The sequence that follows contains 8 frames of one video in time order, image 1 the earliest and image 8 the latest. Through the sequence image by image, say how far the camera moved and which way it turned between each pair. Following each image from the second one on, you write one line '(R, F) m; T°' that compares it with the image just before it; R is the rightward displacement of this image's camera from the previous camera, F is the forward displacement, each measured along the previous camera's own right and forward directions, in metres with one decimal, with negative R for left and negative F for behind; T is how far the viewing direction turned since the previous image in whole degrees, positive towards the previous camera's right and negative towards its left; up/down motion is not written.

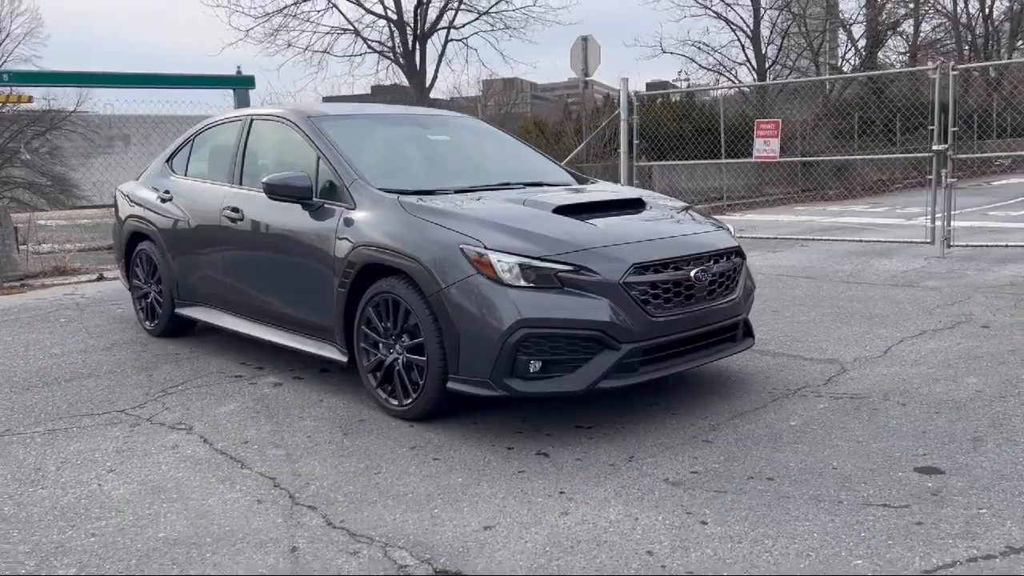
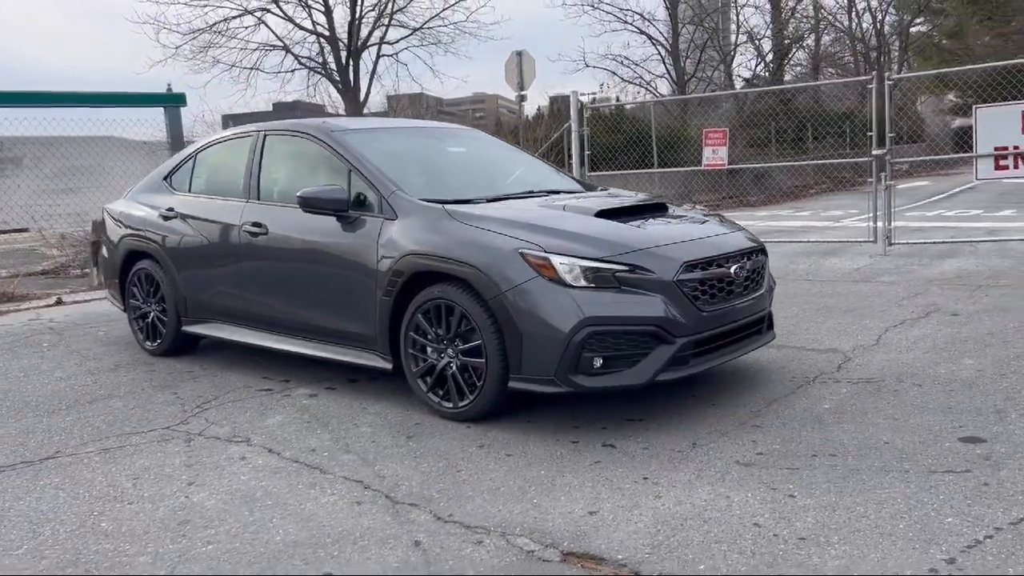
(-0.7, -0.2) m; +6°
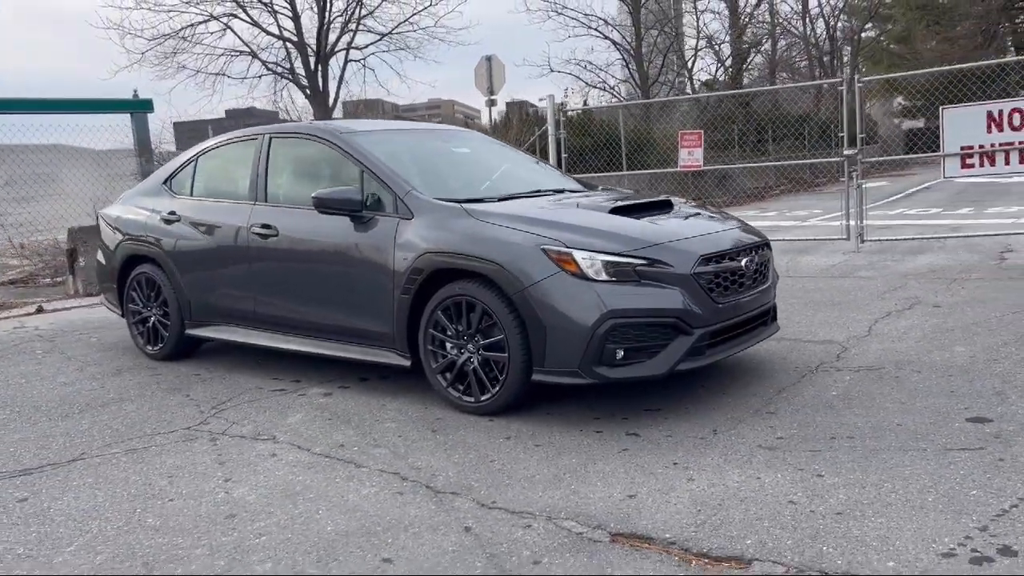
(-0.3, -0.1) m; +3°
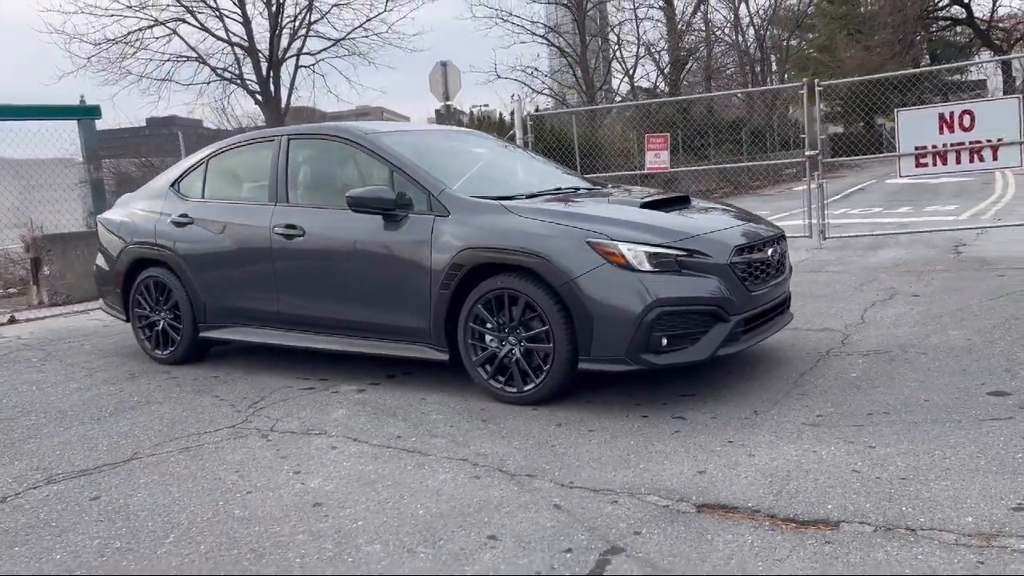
(-0.6, -0.1) m; +4°
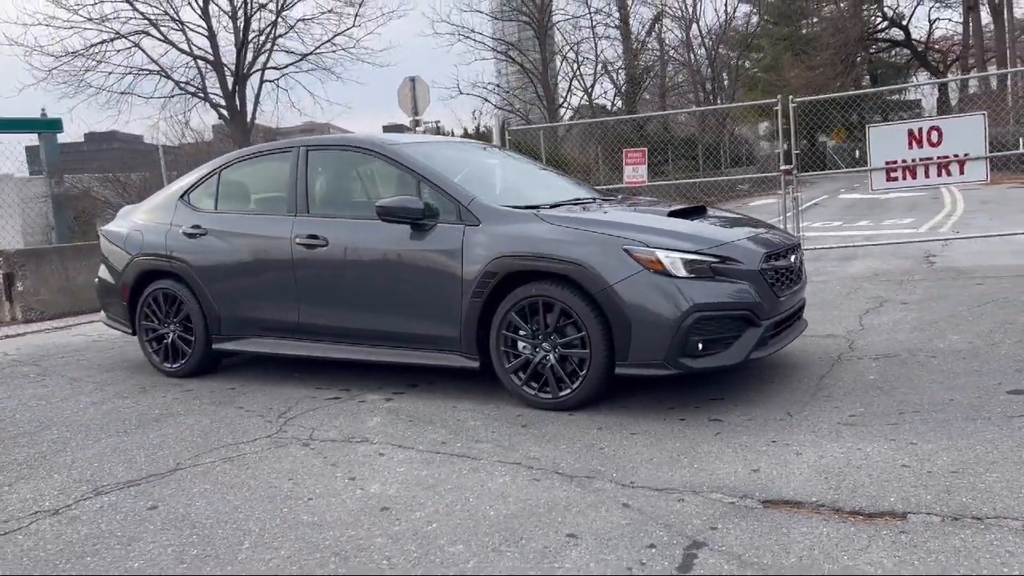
(-0.5, -0.1) m; +3°
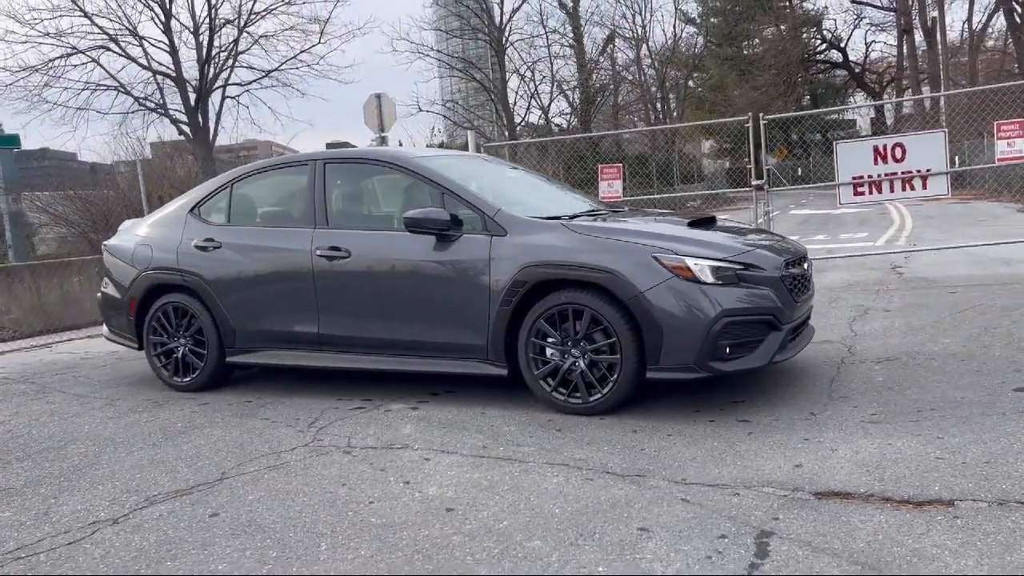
(-0.5, -0.1) m; +3°
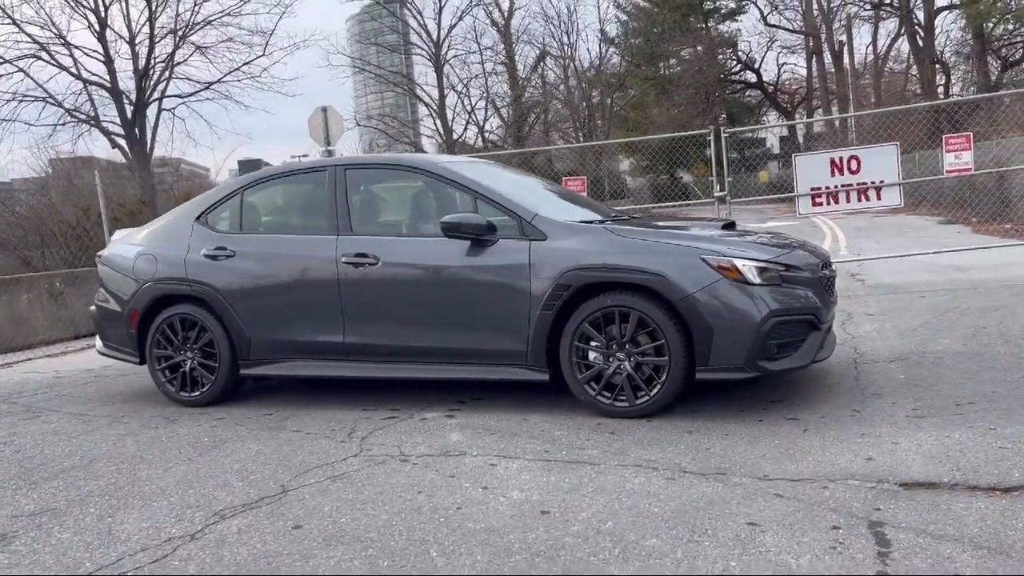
(-0.7, +0.1) m; +5°
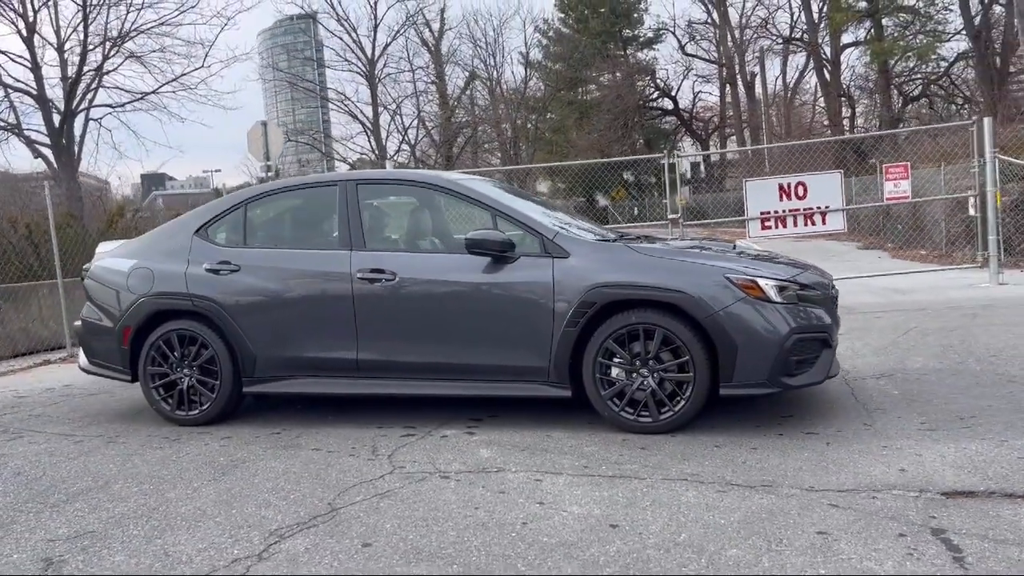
(-0.7, 0.0) m; +6°
